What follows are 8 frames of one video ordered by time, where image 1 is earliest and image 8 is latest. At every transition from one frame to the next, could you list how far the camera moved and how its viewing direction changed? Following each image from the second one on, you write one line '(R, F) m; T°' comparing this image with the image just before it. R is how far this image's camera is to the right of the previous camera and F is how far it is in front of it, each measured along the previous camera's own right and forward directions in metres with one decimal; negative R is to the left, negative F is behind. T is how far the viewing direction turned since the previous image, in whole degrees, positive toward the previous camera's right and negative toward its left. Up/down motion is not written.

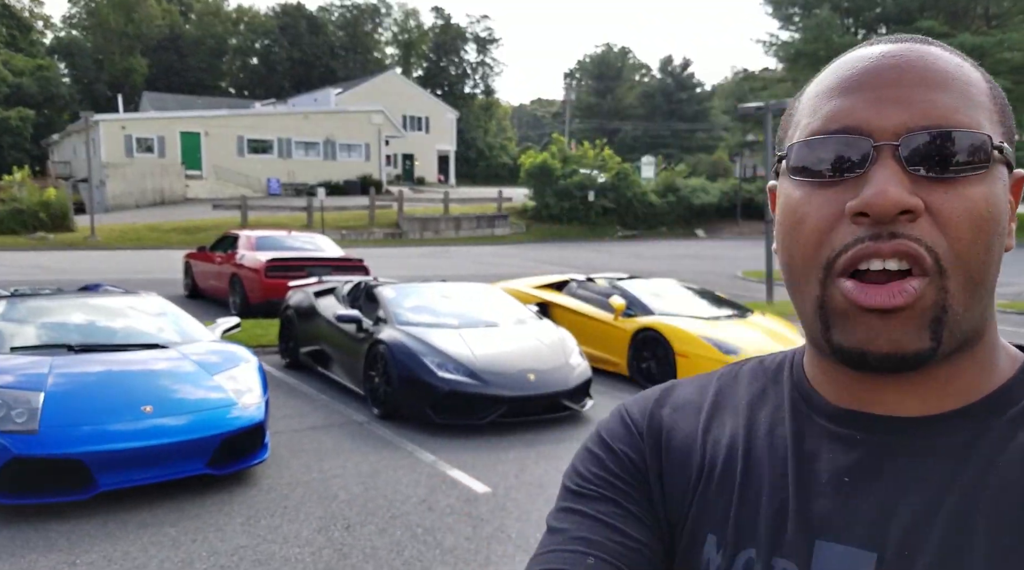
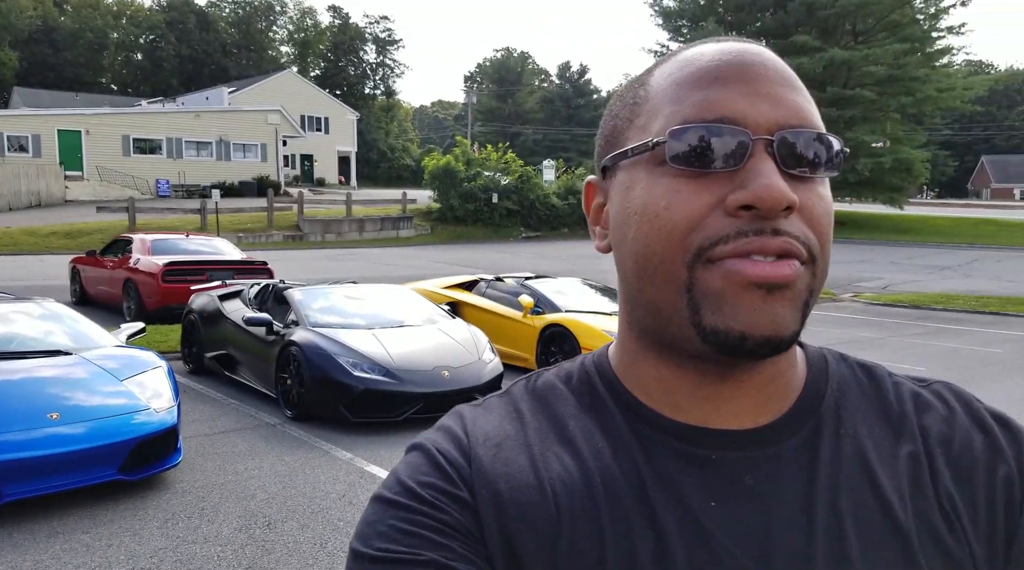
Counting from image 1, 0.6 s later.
(-0.3, -0.2) m; +8°
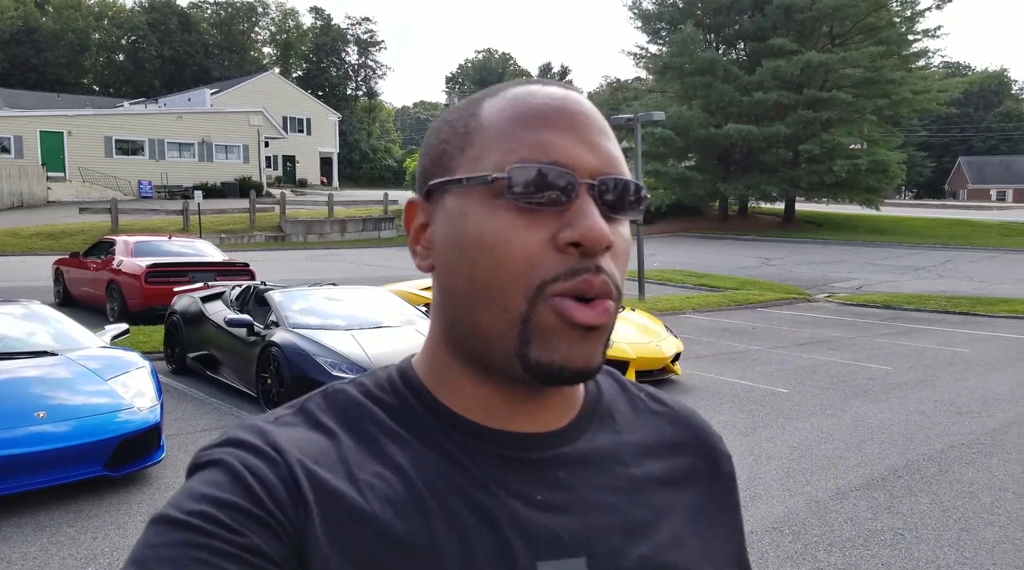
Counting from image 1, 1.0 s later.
(+0.2, -0.2) m; +1°
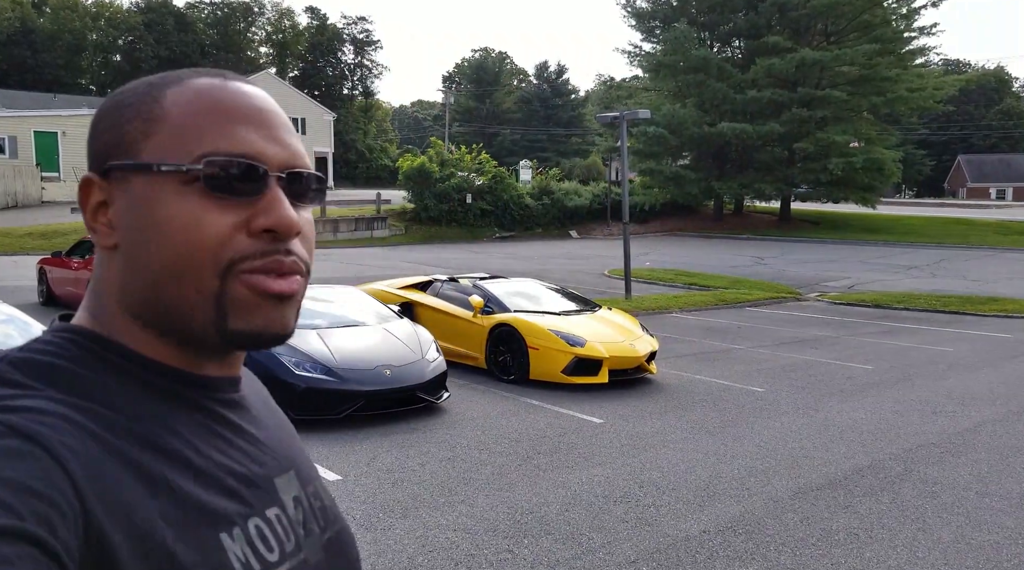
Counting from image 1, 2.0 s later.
(+0.4, 0.0) m; -1°
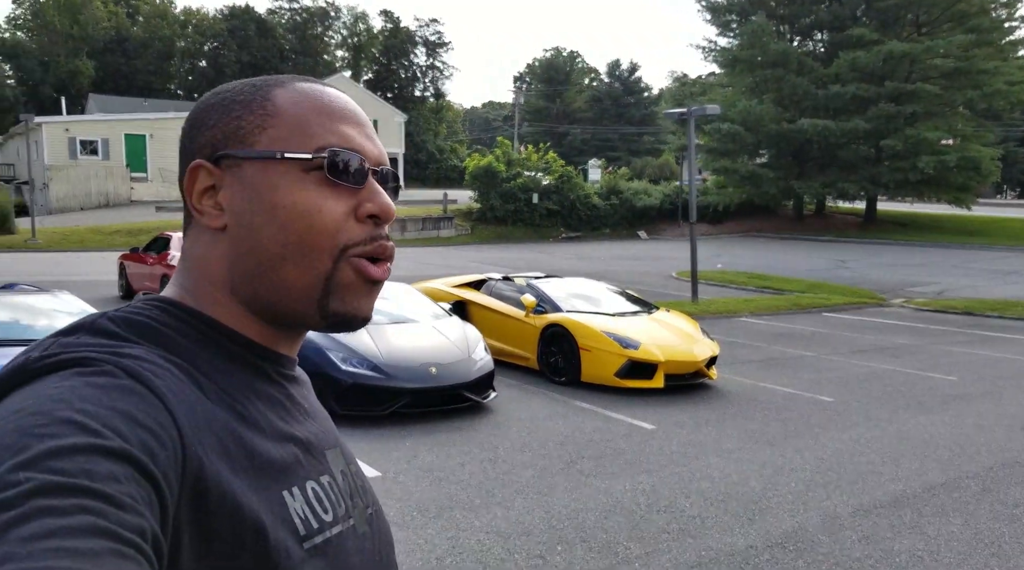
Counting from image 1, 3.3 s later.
(+0.3, +0.4) m; -6°
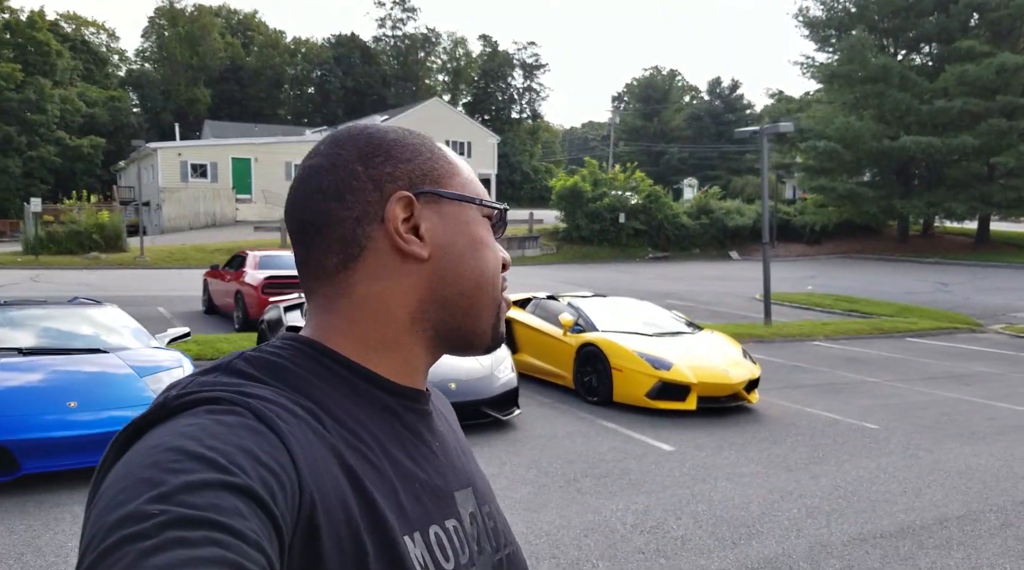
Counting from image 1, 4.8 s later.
(+0.8, 0.0) m; -8°
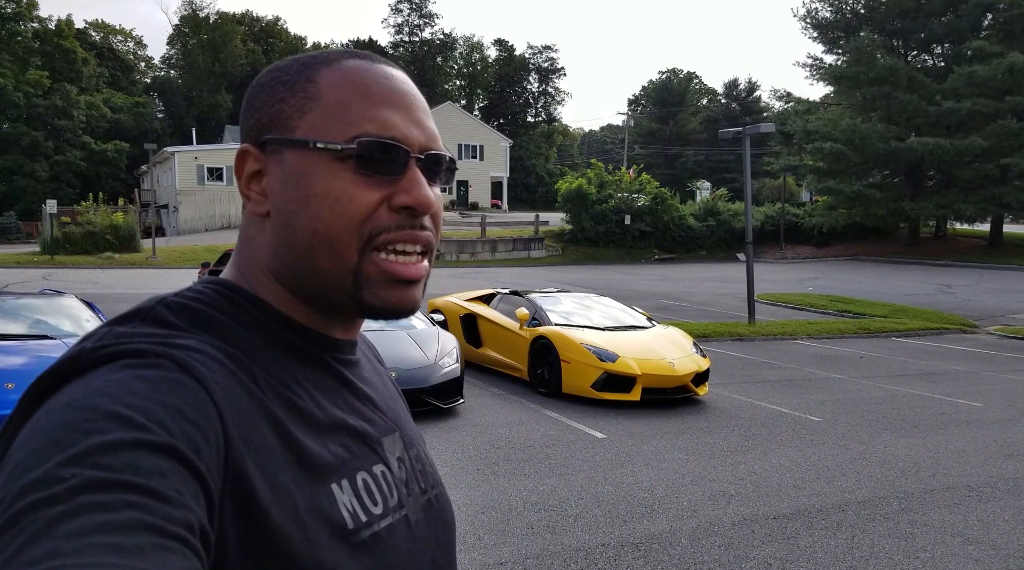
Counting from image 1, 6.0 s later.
(+0.9, -0.3) m; -3°
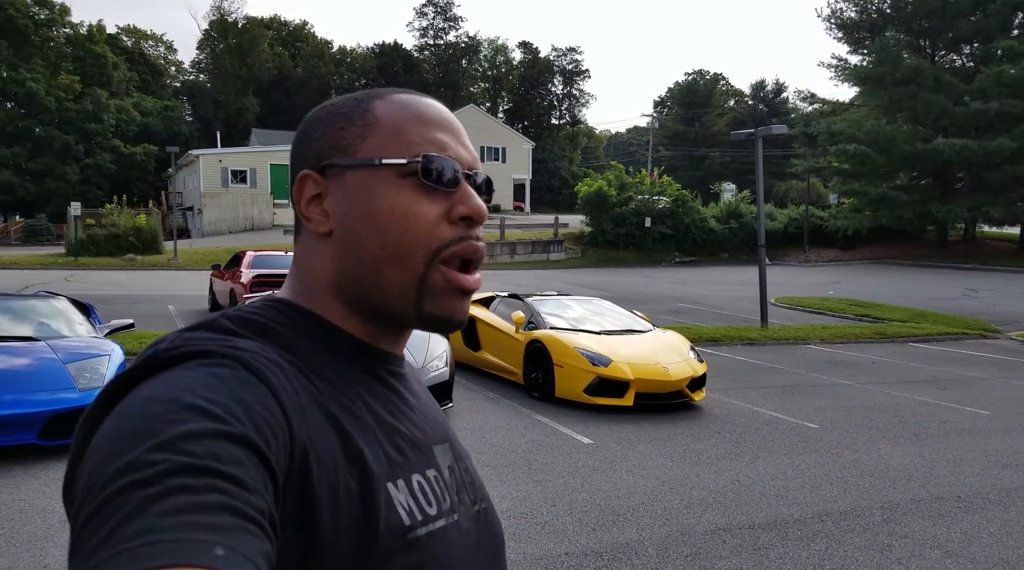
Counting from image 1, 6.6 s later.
(+0.4, 0.0) m; -2°
